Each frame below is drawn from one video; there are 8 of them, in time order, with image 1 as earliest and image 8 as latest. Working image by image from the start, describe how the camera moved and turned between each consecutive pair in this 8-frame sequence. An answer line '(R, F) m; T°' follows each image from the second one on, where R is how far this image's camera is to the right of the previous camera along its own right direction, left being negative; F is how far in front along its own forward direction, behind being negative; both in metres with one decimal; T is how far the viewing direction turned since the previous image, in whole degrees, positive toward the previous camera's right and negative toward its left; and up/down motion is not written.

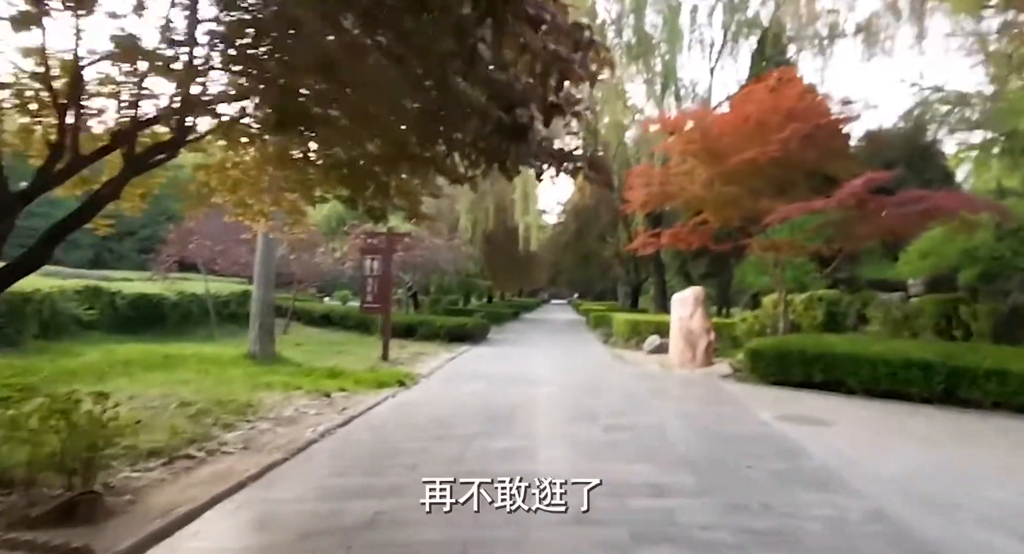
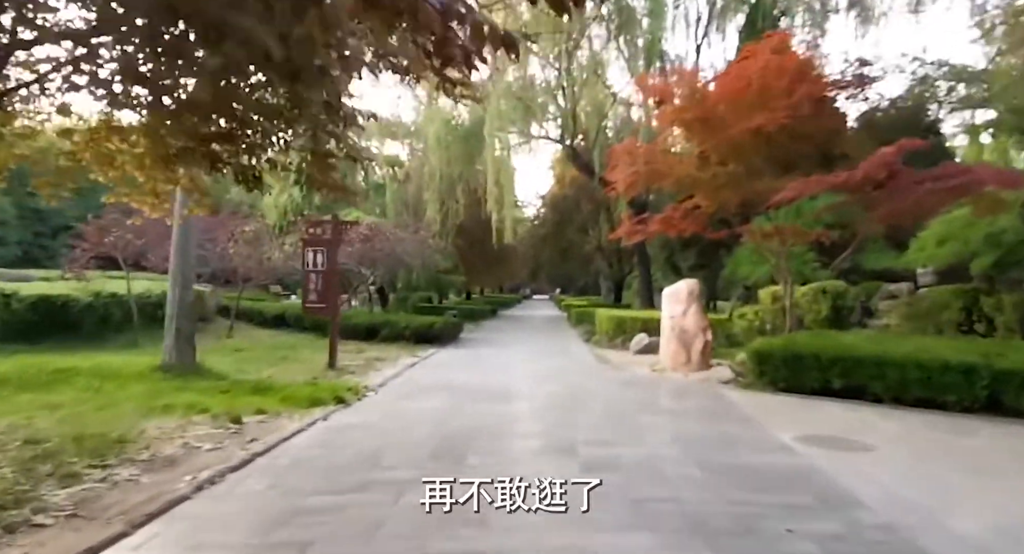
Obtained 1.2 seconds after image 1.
(+0.2, +1.7) m; +1°
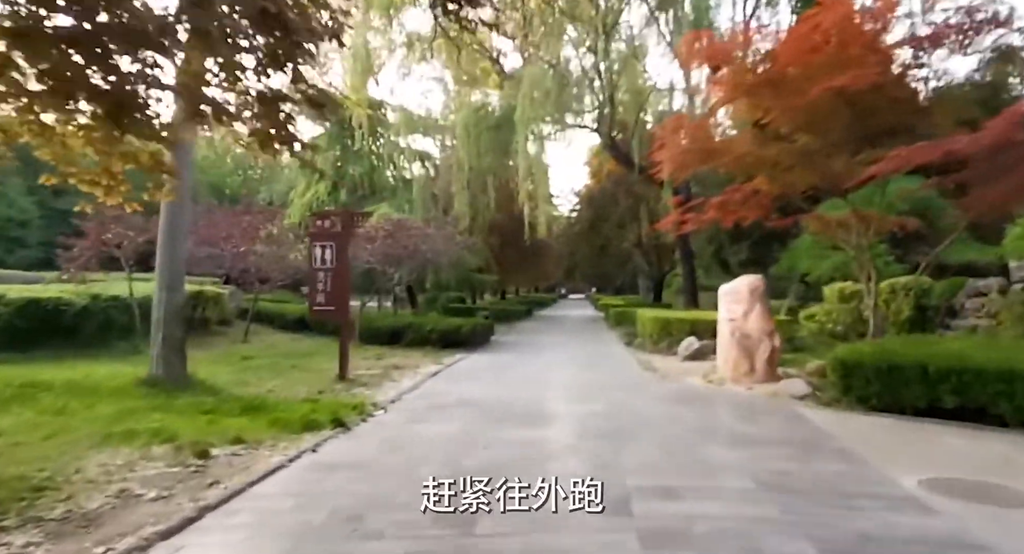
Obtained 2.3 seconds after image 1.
(0.0, +1.5) m; -3°
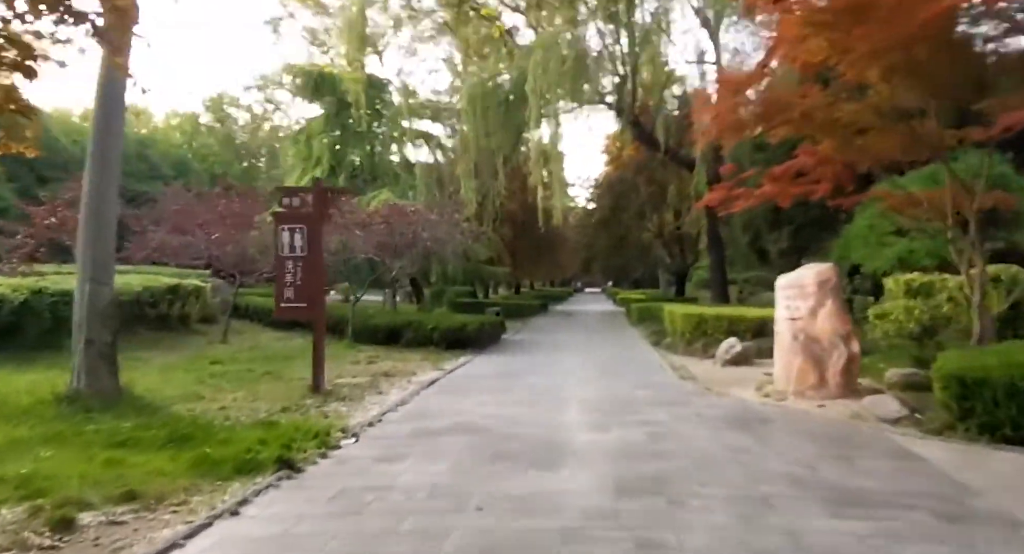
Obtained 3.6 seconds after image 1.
(+0.1, +1.8) m; -1°
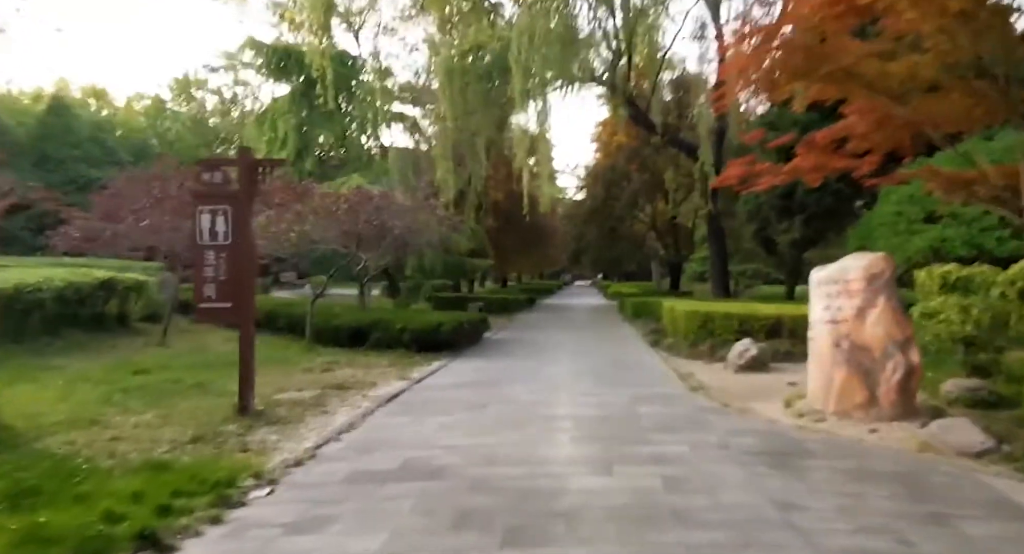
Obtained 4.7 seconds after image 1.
(+0.1, +1.6) m; +1°
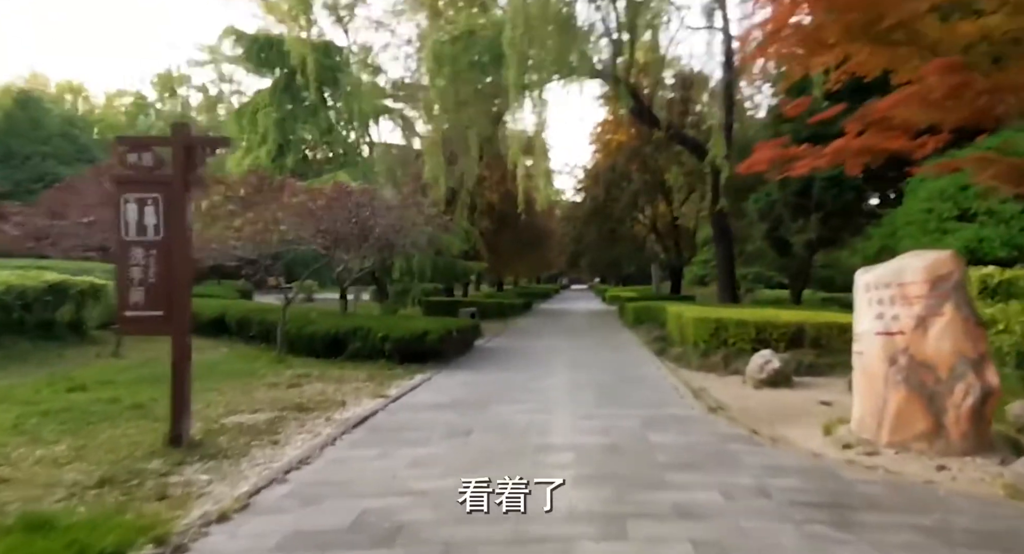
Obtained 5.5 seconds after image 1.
(+0.1, +1.1) m; 0°
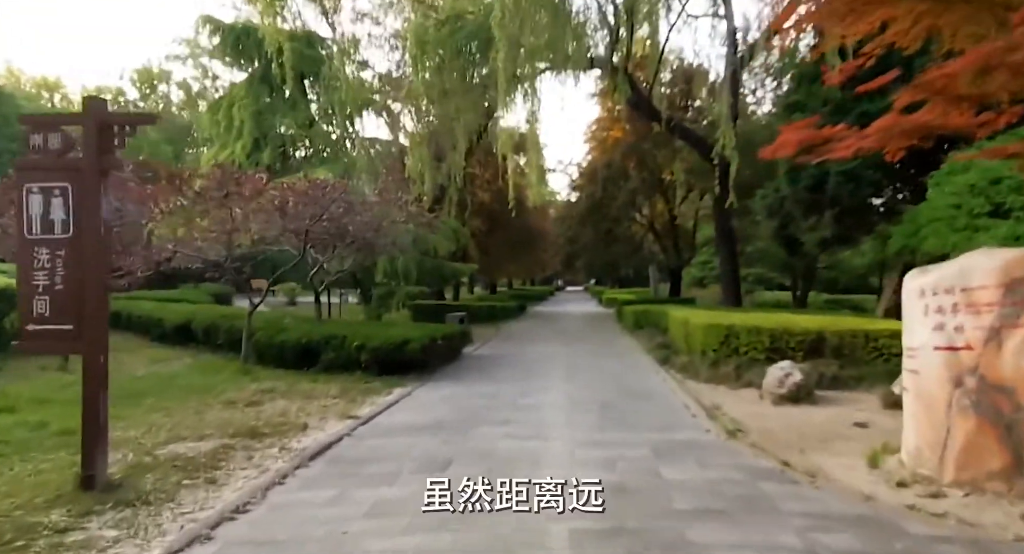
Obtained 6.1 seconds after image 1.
(+0.1, +1.0) m; 0°
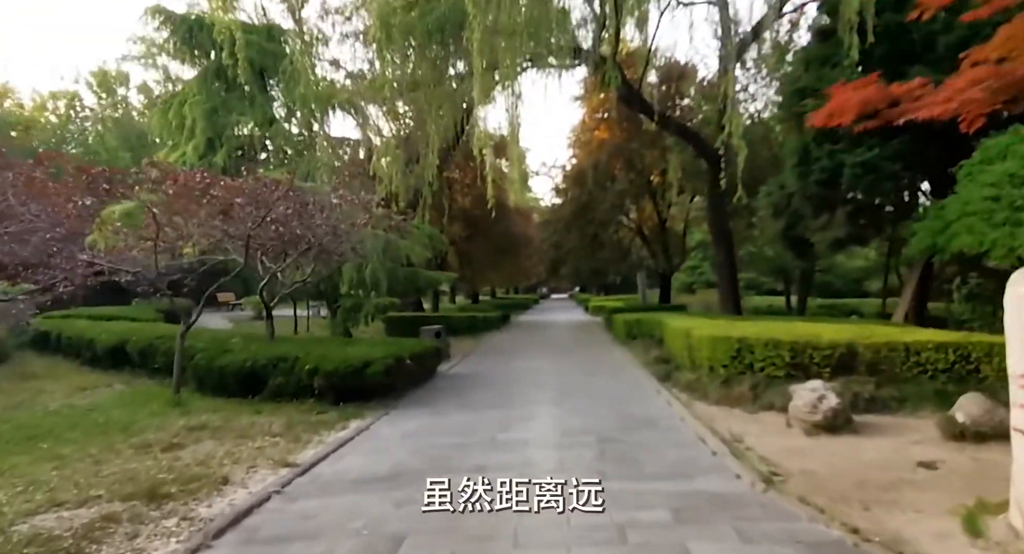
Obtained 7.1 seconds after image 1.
(+0.1, +1.3) m; +1°
